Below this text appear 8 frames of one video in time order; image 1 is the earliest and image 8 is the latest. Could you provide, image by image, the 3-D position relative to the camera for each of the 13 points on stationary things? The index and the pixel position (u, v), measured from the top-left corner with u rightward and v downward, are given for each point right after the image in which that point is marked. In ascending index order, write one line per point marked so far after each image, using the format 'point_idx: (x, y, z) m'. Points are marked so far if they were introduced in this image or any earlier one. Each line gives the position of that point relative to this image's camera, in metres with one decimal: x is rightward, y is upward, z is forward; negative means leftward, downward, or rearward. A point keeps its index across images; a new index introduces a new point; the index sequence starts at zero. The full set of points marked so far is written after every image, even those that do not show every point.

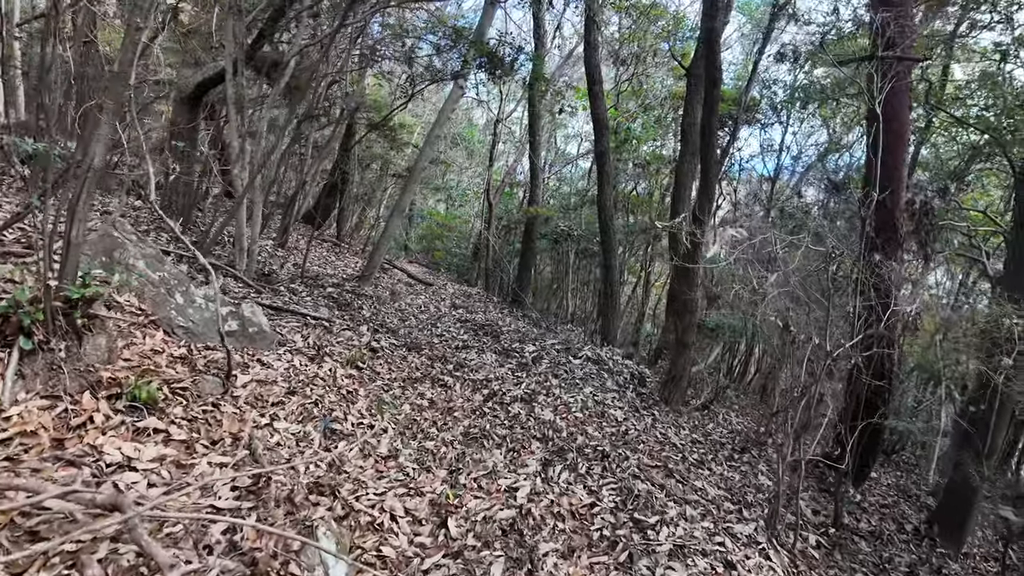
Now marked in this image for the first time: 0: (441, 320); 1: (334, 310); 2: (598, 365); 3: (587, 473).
0: (-0.9, -0.4, +7.0) m
1: (-1.6, -0.2, +5.3) m
2: (+0.8, -0.7, +5.5) m
3: (+0.4, -1.1, +3.3) m
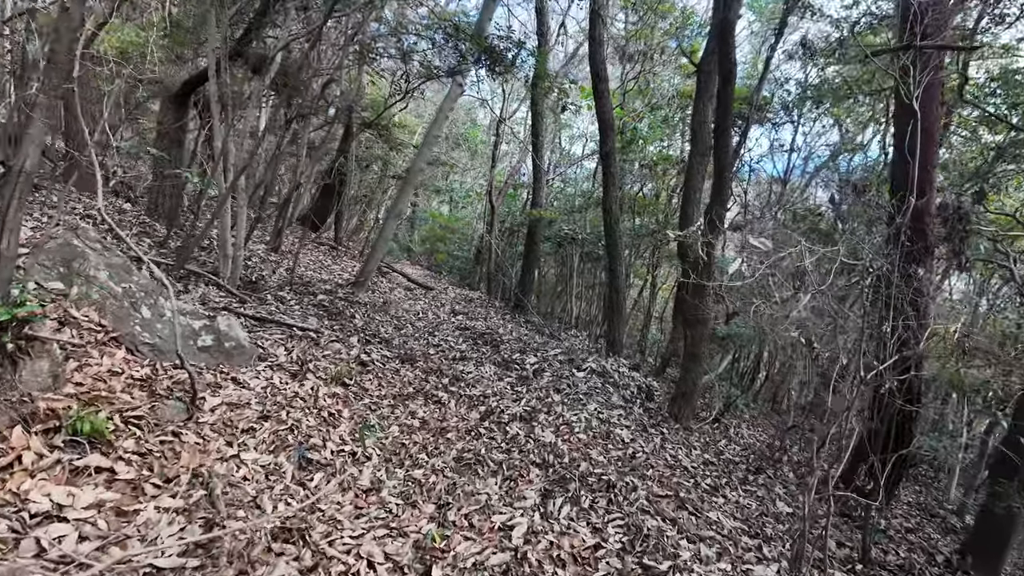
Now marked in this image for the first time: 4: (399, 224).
0: (-0.8, -0.5, +6.7) m
1: (-1.6, -0.3, +5.0) m
2: (+0.8, -0.8, +5.2) m
3: (+0.4, -1.1, +3.0) m
4: (-1.3, +0.7, +6.4) m
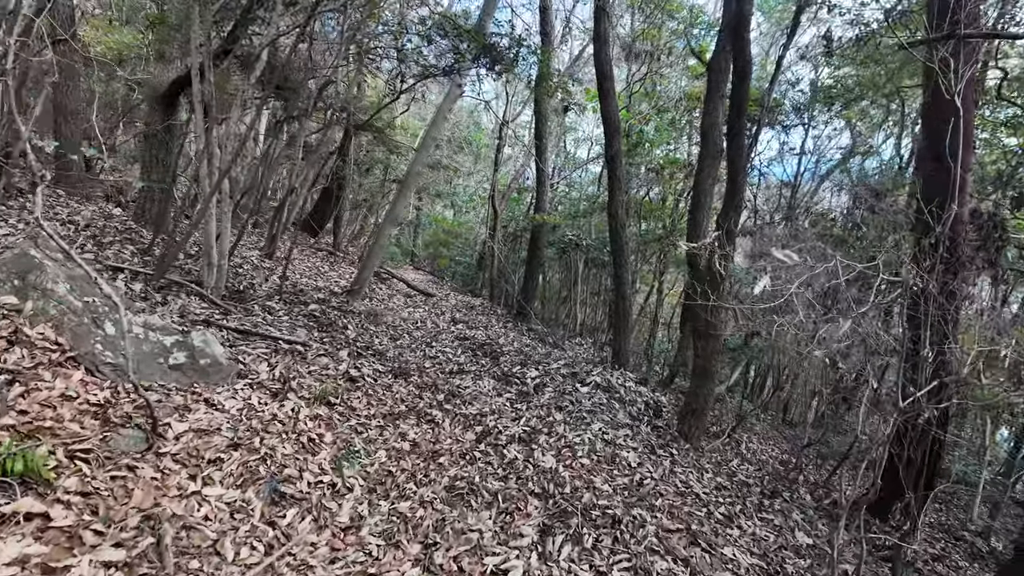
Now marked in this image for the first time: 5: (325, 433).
0: (-0.8, -0.5, +6.4) m
1: (-1.6, -0.4, +4.7) m
2: (+0.8, -0.9, +4.9) m
3: (+0.4, -1.2, +2.7) m
4: (-1.3, +0.6, +6.2) m
5: (-1.0, -0.8, +3.1) m
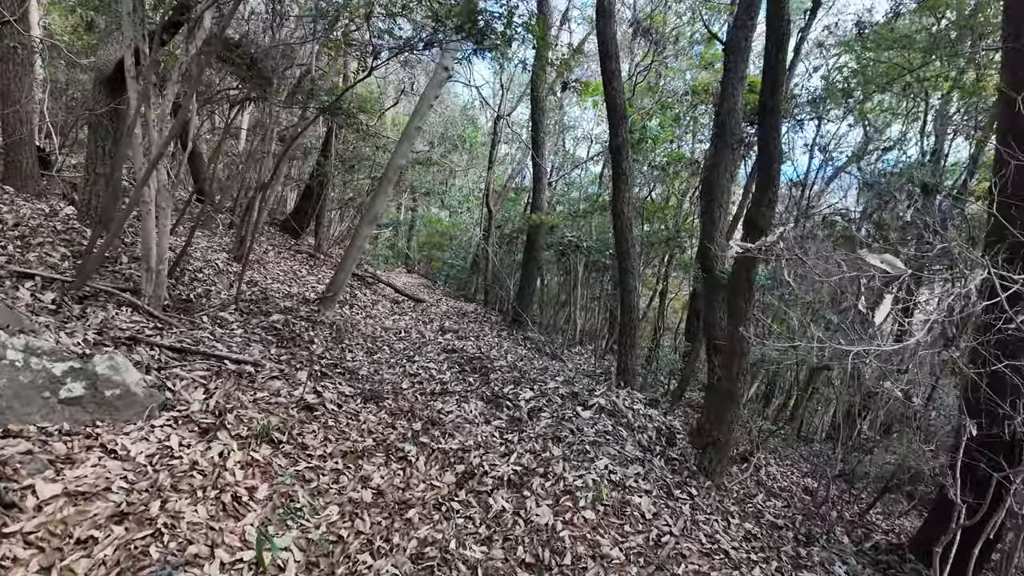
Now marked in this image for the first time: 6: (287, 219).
0: (-0.9, -0.6, +5.8) m
1: (-1.7, -0.4, +4.1) m
2: (+0.7, -0.9, +4.2) m
3: (+0.3, -1.3, +2.0) m
4: (-1.3, +0.5, +5.5) m
5: (-1.1, -0.8, +2.5) m
6: (-3.6, +1.1, +9.4) m
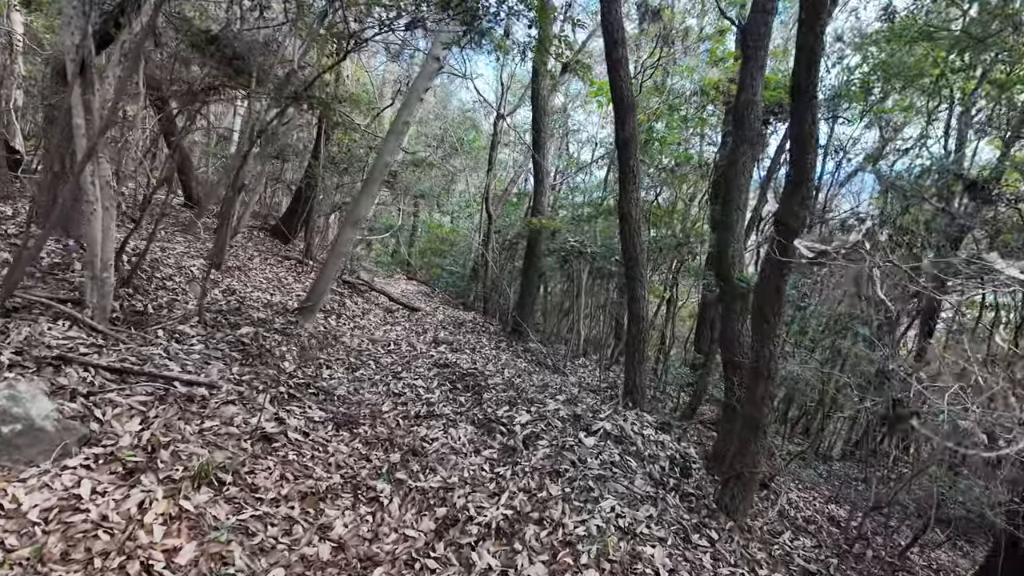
0: (-0.9, -0.7, +5.3) m
1: (-1.7, -0.5, +3.6) m
2: (+0.7, -1.0, +3.7) m
3: (+0.3, -1.3, +1.5) m
4: (-1.4, +0.5, +5.1) m
5: (-1.1, -0.9, +2.0) m
6: (-3.6, +1.0, +8.9) m
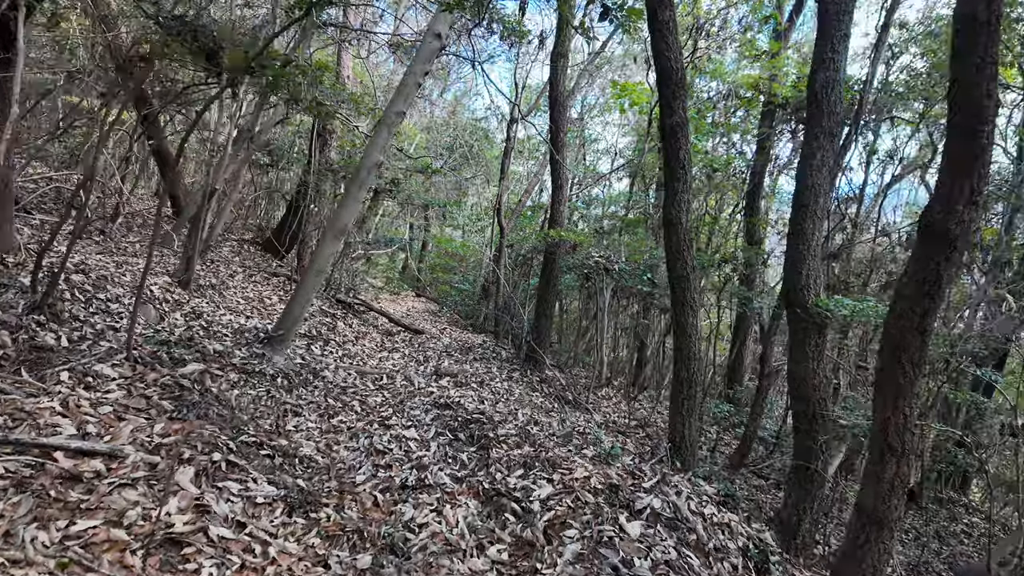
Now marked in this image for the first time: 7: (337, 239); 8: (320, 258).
0: (-0.8, -0.9, +4.3) m
1: (-1.6, -0.6, +2.7) m
2: (+0.8, -1.2, +2.8) m
3: (+0.3, -1.4, +0.6) m
4: (-1.3, +0.3, +4.2) m
5: (-1.1, -1.0, +1.1) m
6: (-3.4, +0.7, +8.1) m
7: (-1.3, +0.3, +4.2) m
8: (-1.4, +0.2, +4.1) m
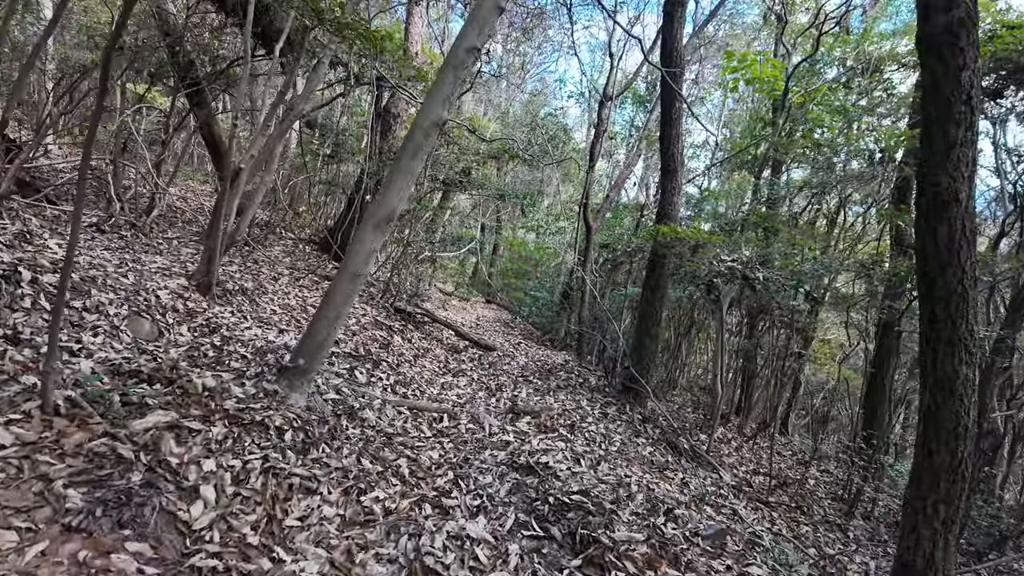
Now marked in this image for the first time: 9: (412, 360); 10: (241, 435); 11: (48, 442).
0: (-0.2, -0.9, +3.1) m
1: (-1.2, -0.7, +1.5) m
2: (+1.2, -1.2, +1.3) m
3: (+0.4, -1.4, -0.8) m
4: (-0.7, +0.2, +2.9) m
5: (-0.9, -1.0, -0.2) m
6: (-2.3, +0.7, +7.1) m
7: (-0.7, +0.3, +3.0) m
8: (-0.8, +0.2, +2.9) m
9: (-0.9, -0.6, +5.0) m
10: (-1.1, -0.6, +2.4) m
11: (-1.5, -0.5, +1.9) m
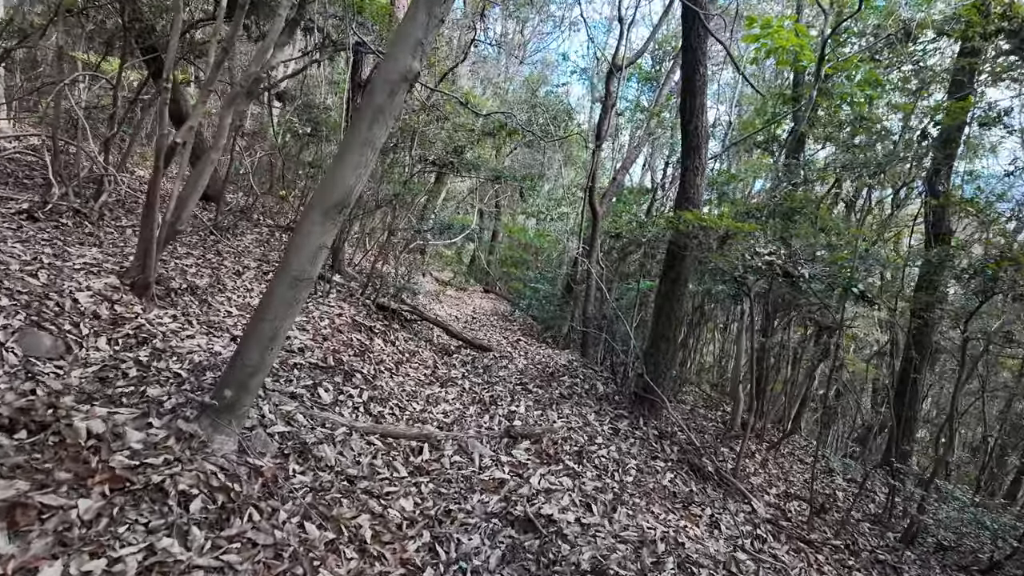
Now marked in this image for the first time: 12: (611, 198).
0: (-0.3, -1.0, +2.4) m
1: (-1.3, -0.7, +0.8) m
2: (+1.1, -1.3, +0.6) m
3: (+0.4, -1.6, -1.5) m
4: (-0.7, +0.2, +2.2) m
5: (-0.9, -1.1, -0.8) m
6: (-2.4, +0.7, +6.4) m
7: (-0.7, +0.3, +2.2) m
8: (-0.8, +0.1, +2.2) m
9: (-0.9, -0.6, +4.3) m
10: (-1.1, -0.6, +1.7) m
11: (-1.5, -0.6, +1.2) m
12: (+1.4, +1.2, +7.9) m
